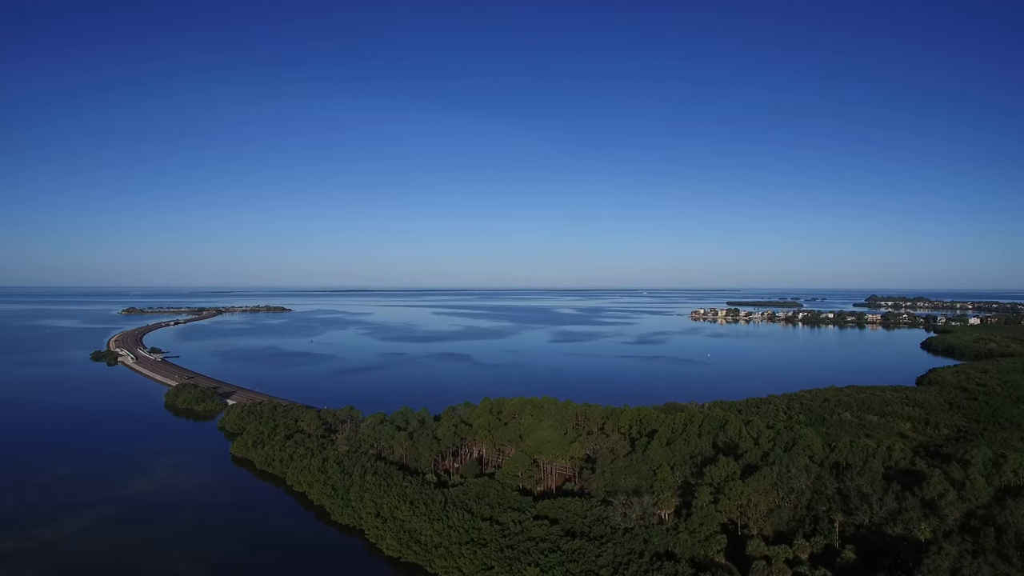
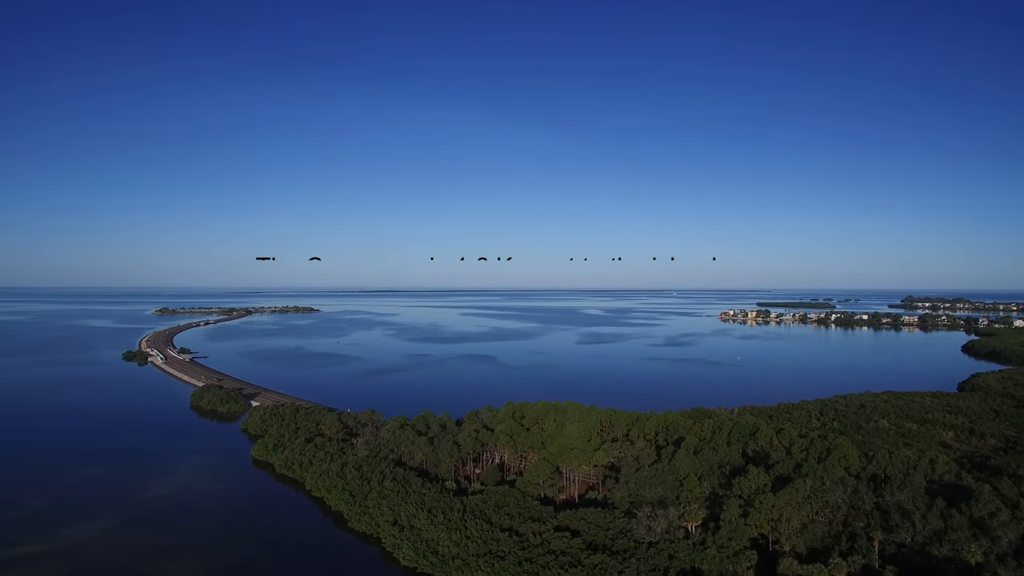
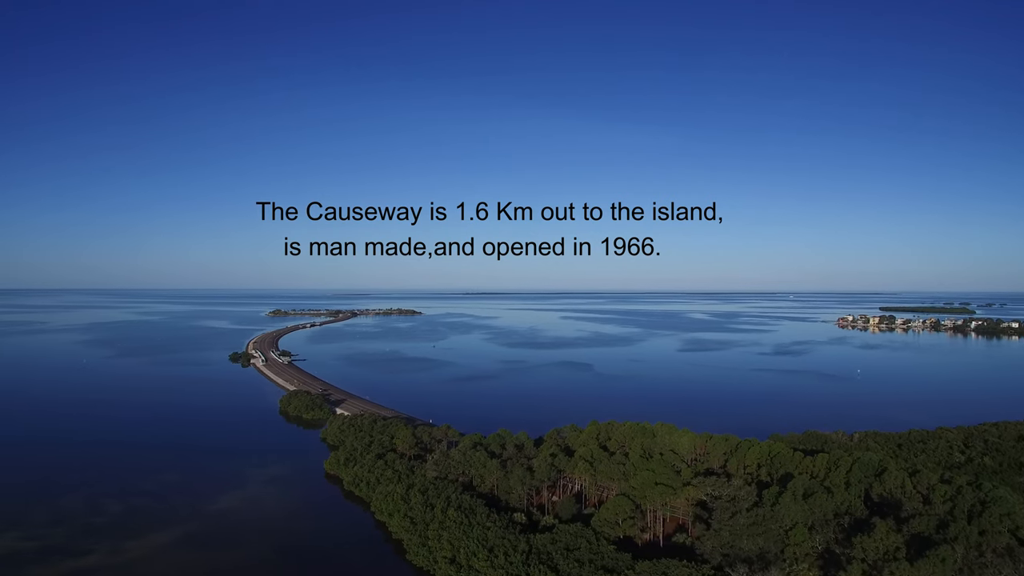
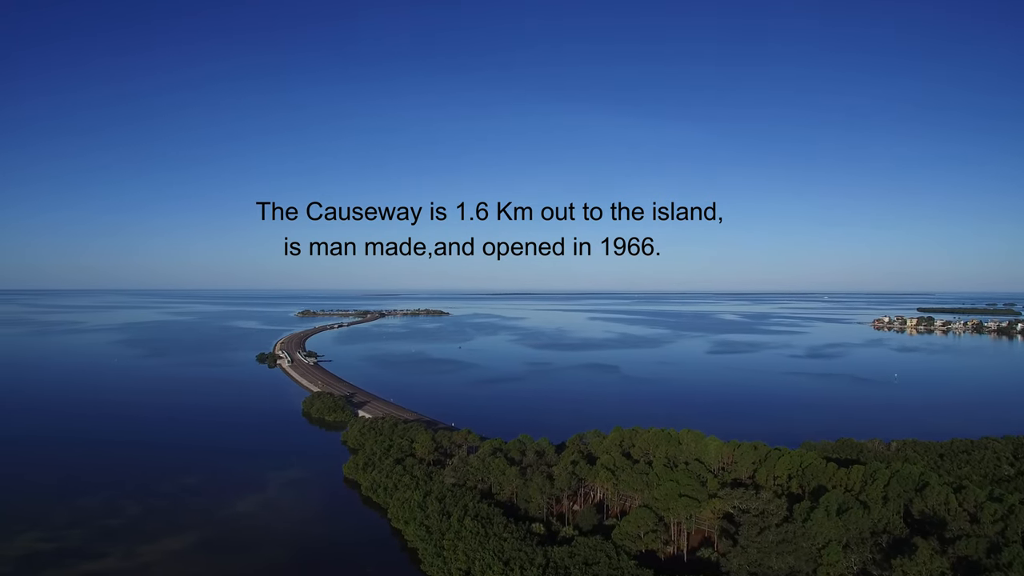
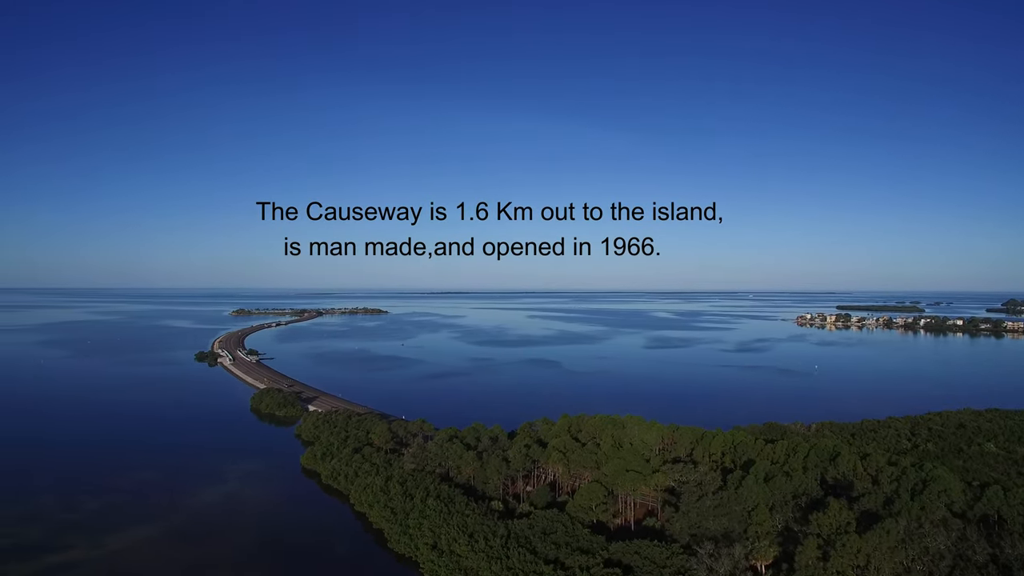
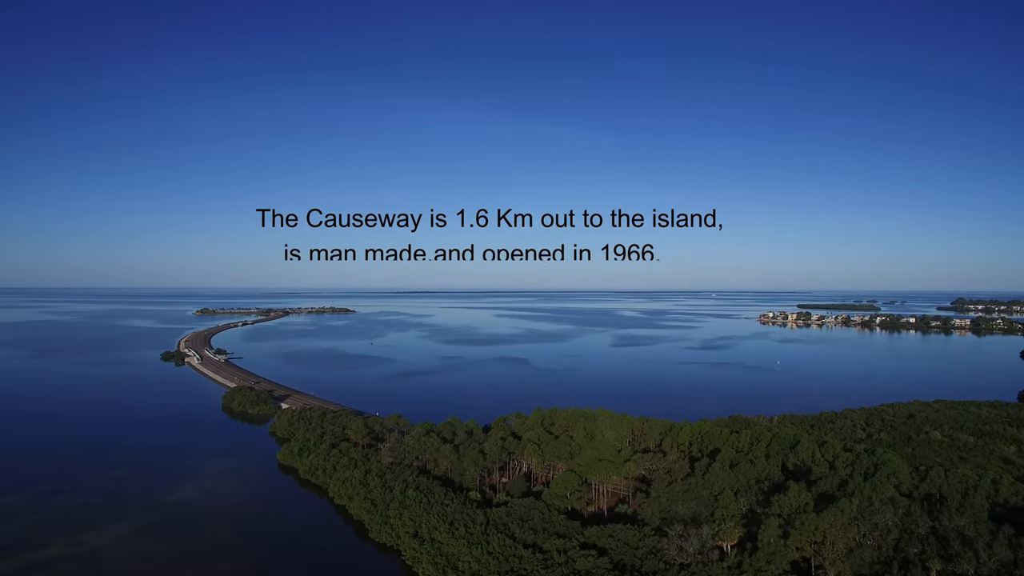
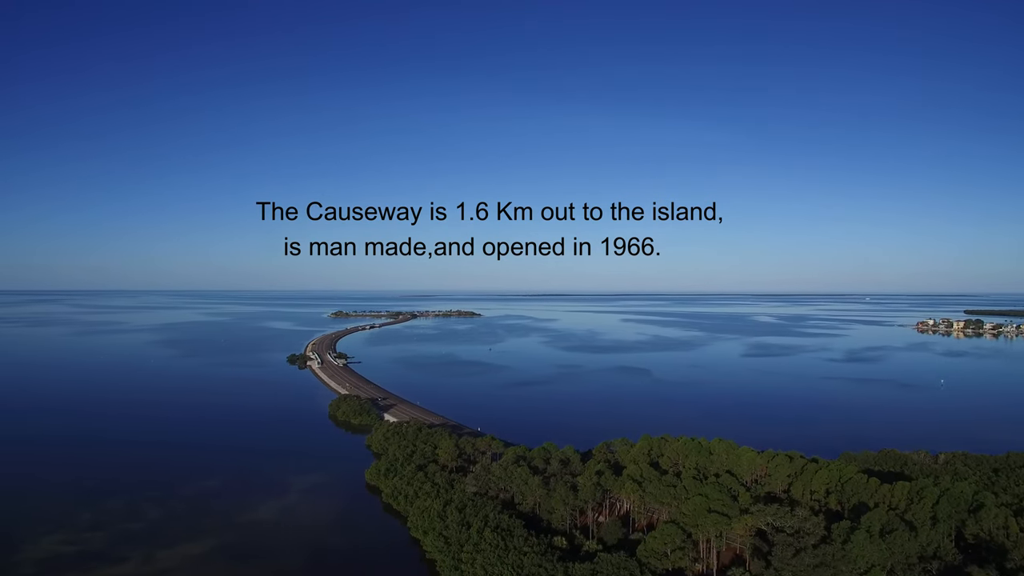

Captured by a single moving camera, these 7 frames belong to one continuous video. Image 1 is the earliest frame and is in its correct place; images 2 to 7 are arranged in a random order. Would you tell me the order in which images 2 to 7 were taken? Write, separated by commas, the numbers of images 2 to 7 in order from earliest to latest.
2, 6, 5, 3, 4, 7
